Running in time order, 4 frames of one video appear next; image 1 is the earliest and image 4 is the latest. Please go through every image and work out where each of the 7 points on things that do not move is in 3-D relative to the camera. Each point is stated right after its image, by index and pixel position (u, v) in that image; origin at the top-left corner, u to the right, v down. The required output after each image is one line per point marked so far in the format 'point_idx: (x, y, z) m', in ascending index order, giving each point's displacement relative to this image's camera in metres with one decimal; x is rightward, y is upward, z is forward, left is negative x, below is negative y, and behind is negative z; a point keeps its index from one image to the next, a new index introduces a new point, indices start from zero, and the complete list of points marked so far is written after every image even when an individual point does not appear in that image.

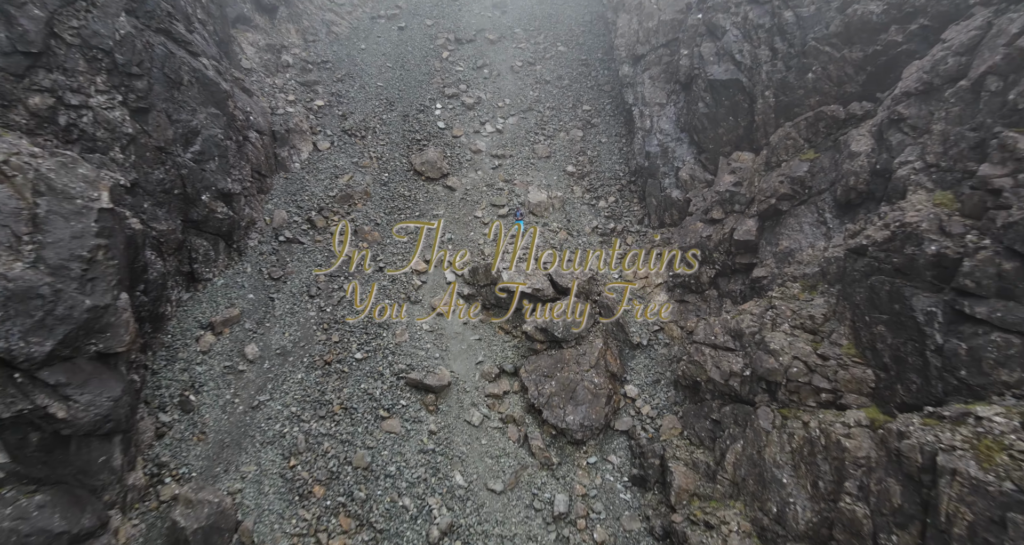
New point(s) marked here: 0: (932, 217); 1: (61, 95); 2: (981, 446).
0: (+8.9, +1.2, +9.9) m
1: (-11.5, +4.6, +11.8) m
2: (+8.0, -2.9, +7.8) m
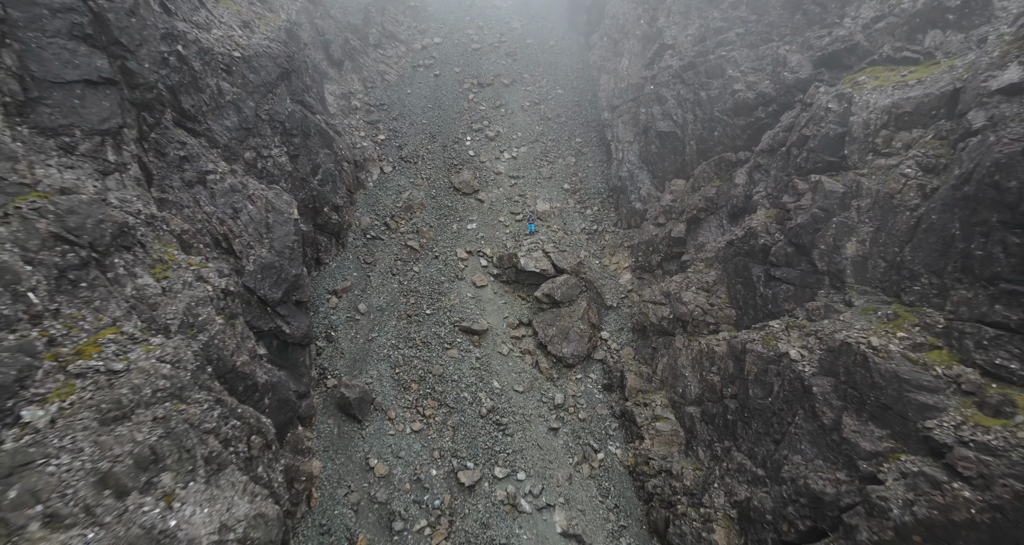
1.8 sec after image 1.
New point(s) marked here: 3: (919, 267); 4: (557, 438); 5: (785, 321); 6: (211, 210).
0: (+9.7, +1.9, +17.9) m
1: (-10.8, +5.3, +19.9) m
2: (+8.7, -2.2, +15.8) m
3: (+11.6, +0.2, +13.1) m
4: (+1.8, -6.6, +18.4) m
5: (+9.3, -1.7, +15.9) m
6: (-10.2, +2.2, +15.4) m
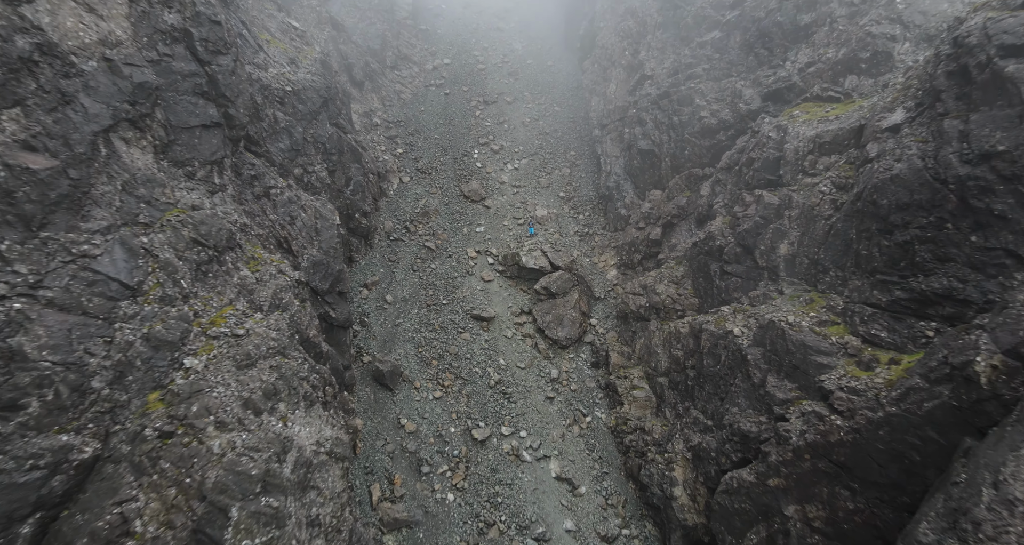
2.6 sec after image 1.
0: (+9.8, +2.1, +22.1) m
1: (-10.6, +5.5, +24.1) m
2: (+8.9, -2.0, +20.0) m
3: (+11.7, +0.4, +17.2) m
4: (+2.0, -6.4, +22.5) m
5: (+9.5, -1.5, +20.1) m
6: (-10.0, +2.4, +19.5) m
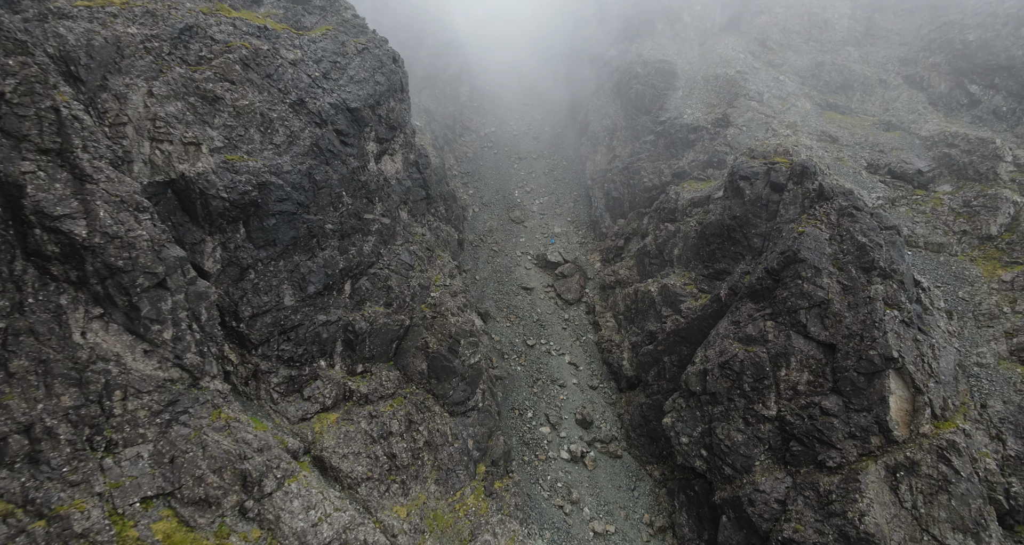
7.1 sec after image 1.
0: (+12.9, +2.9, +43.2) m
1: (-7.5, +6.3, +45.3) m
2: (+11.9, -1.2, +41.2) m
3: (+14.8, +1.2, +38.4) m
4: (+5.0, -5.6, +43.7) m
5: (+12.5, -0.7, +41.3) m
6: (-7.0, +3.3, +40.8) m
